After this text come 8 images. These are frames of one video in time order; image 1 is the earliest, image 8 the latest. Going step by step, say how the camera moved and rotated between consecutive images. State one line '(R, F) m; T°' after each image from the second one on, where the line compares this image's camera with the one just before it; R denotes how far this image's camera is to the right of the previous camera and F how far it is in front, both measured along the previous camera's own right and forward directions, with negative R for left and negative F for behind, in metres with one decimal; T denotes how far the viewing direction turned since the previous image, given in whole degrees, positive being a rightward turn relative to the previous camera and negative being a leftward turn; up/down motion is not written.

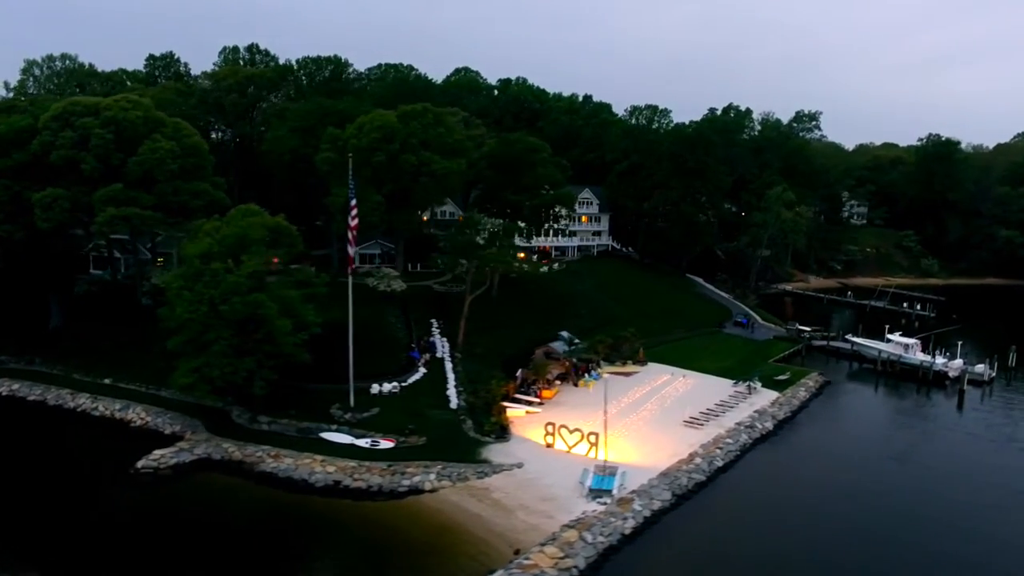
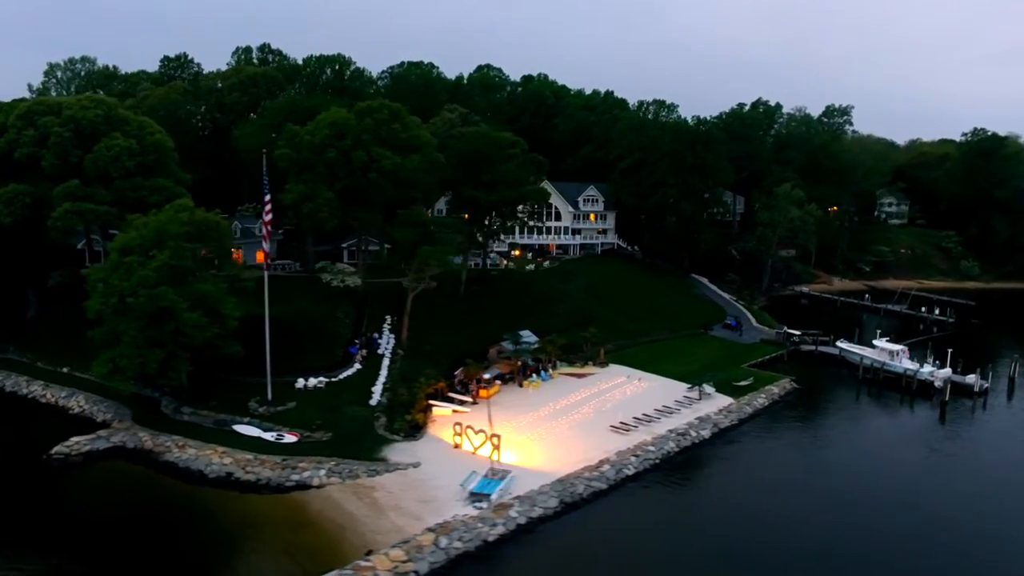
(+8.1, +1.0) m; -5°
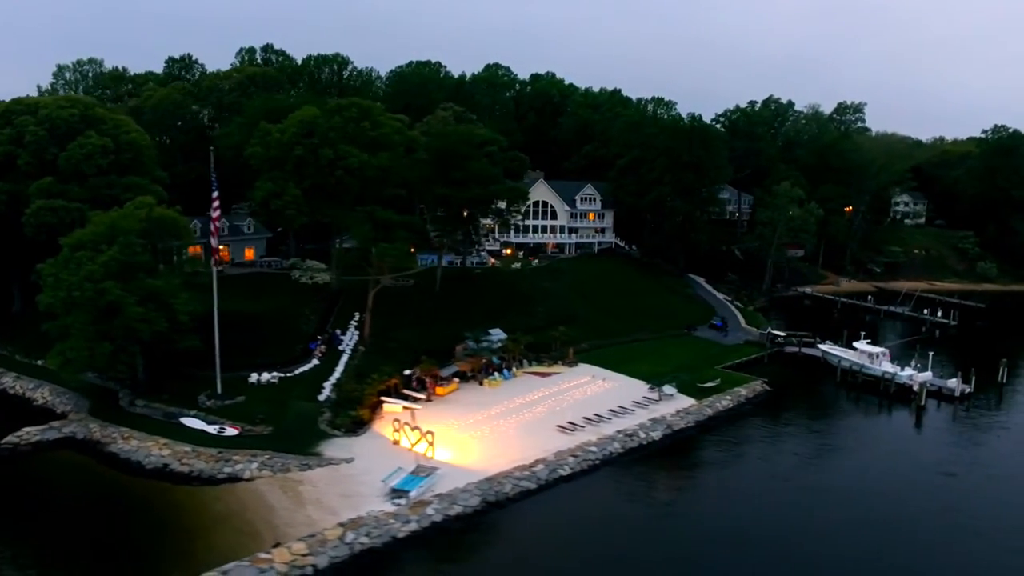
(+5.0, +0.2) m; -3°
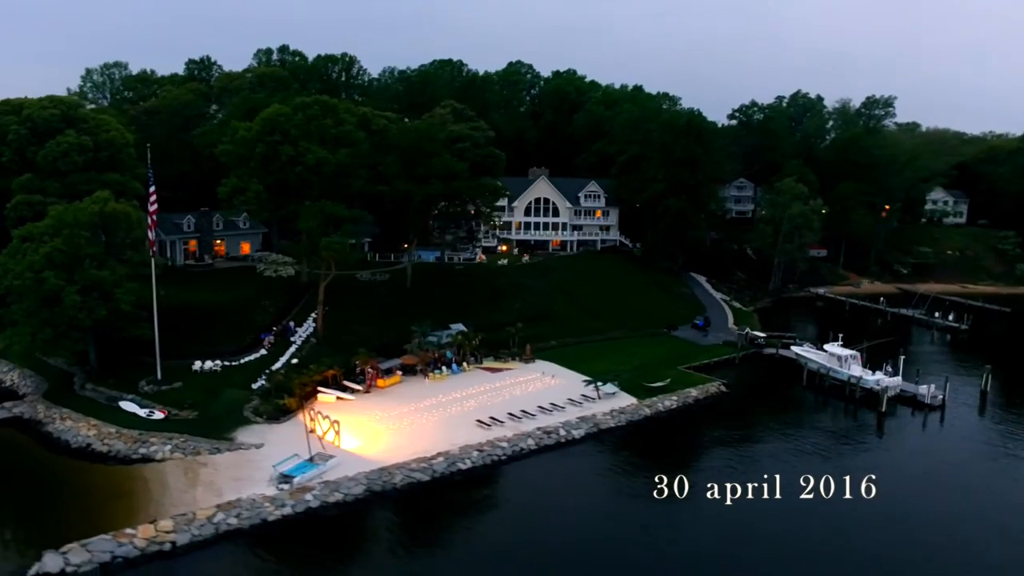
(+8.1, +0.1) m; -5°
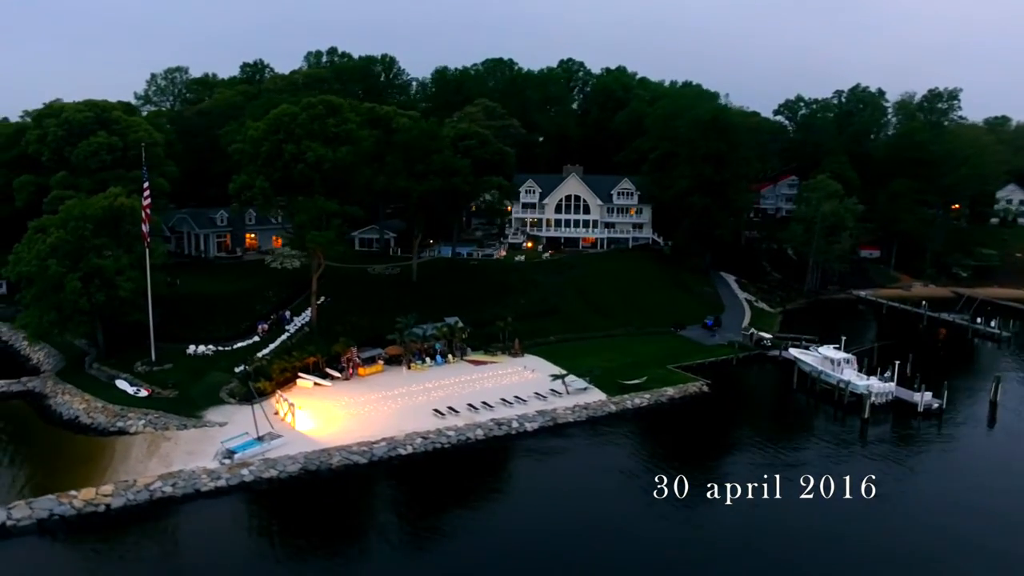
(+7.6, -0.5) m; -7°
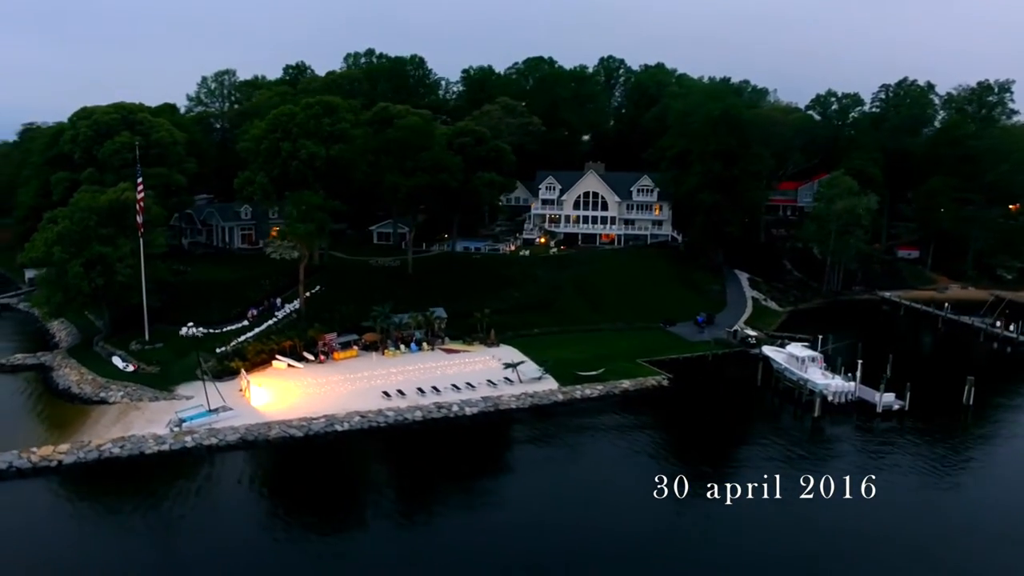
(+8.3, -1.4) m; -7°
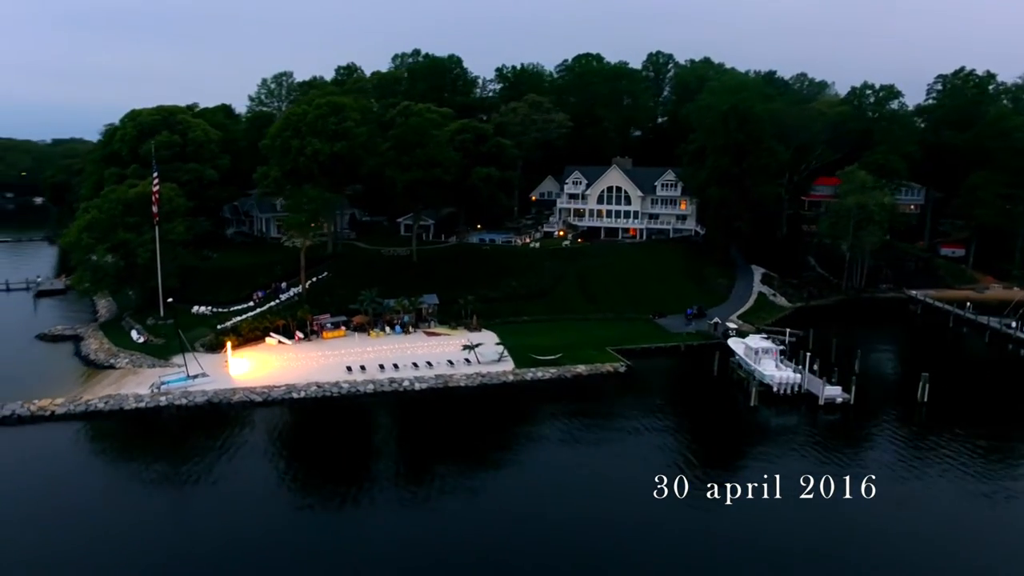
(+9.6, -2.5) m; -8°
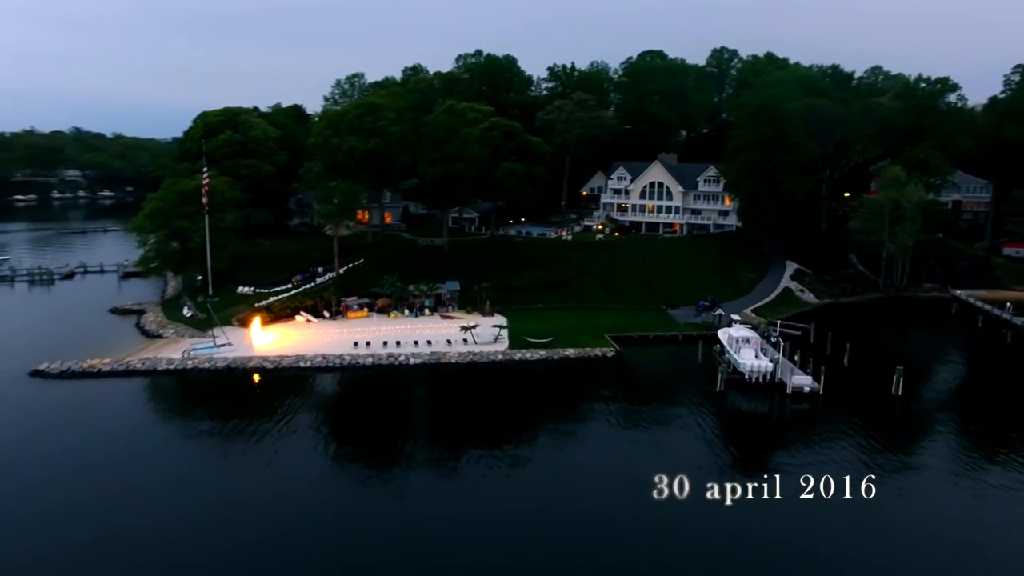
(+8.2, -3.2) m; -8°
